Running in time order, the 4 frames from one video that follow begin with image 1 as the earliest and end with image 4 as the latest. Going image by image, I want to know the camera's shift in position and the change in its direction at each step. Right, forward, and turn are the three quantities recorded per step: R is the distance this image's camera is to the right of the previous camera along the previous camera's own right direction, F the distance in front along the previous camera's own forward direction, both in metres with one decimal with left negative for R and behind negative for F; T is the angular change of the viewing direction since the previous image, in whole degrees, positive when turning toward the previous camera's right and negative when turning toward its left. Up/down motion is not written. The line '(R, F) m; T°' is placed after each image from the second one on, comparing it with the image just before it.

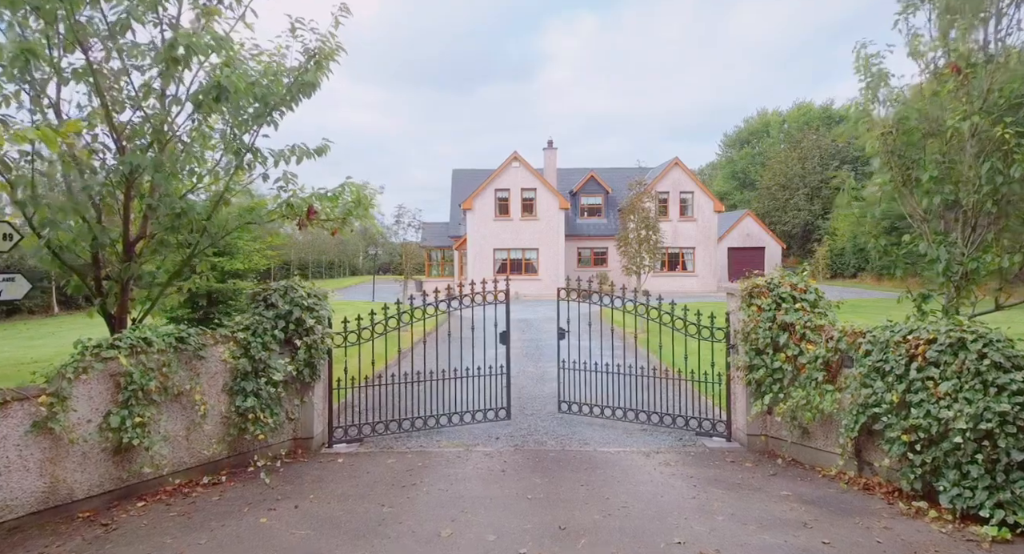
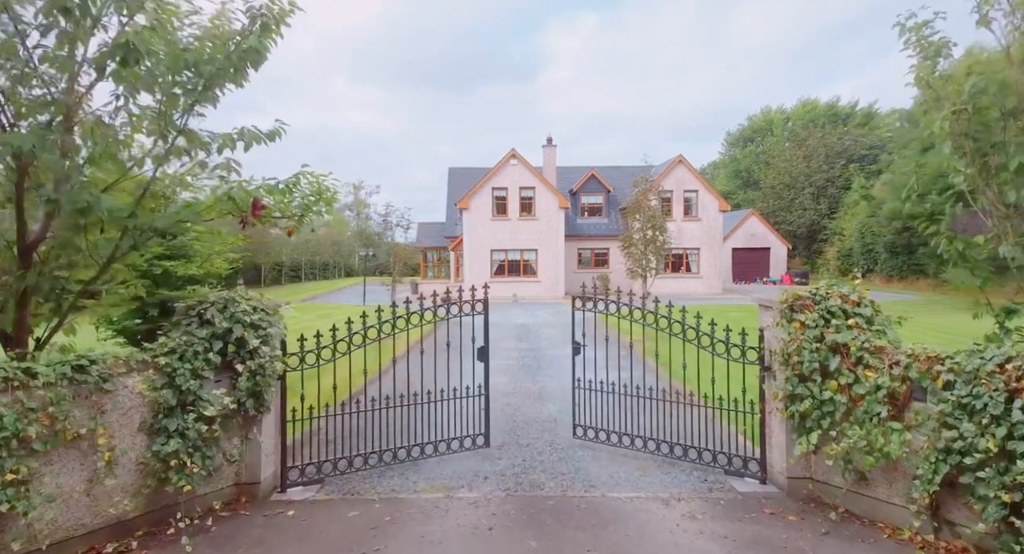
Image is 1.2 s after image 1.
(+0.1, +1.1) m; 0°
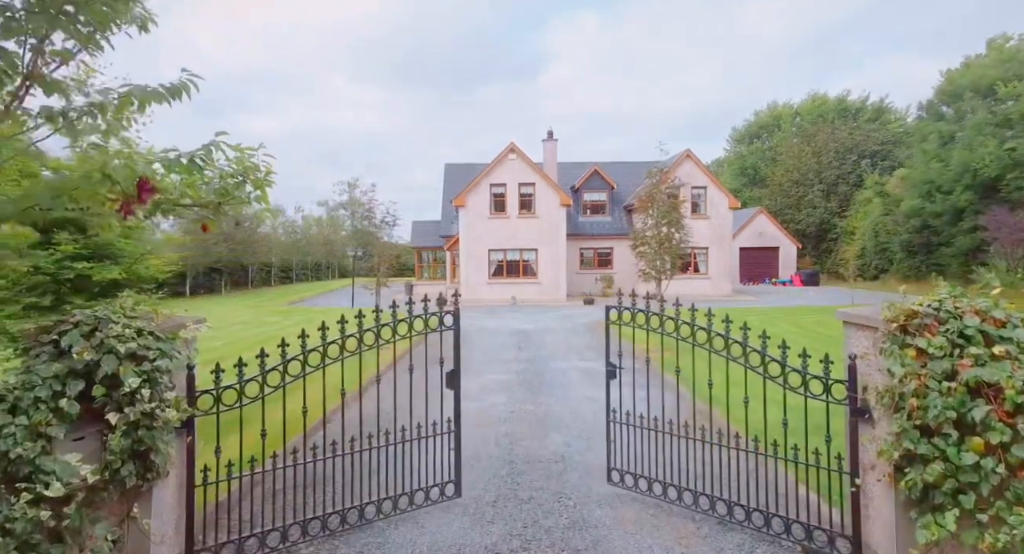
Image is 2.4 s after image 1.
(0.0, +1.5) m; 0°
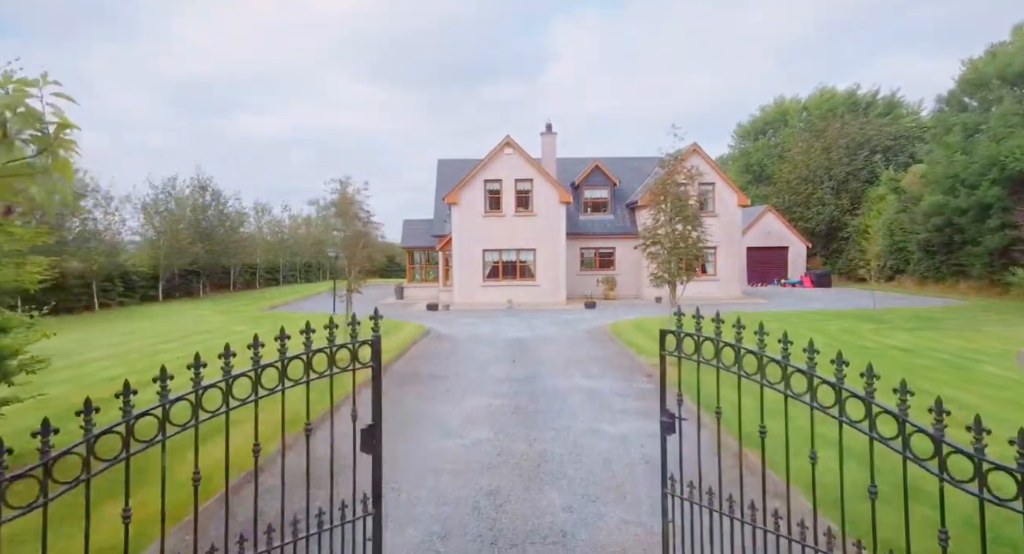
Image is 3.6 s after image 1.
(+0.2, +1.8) m; 0°
